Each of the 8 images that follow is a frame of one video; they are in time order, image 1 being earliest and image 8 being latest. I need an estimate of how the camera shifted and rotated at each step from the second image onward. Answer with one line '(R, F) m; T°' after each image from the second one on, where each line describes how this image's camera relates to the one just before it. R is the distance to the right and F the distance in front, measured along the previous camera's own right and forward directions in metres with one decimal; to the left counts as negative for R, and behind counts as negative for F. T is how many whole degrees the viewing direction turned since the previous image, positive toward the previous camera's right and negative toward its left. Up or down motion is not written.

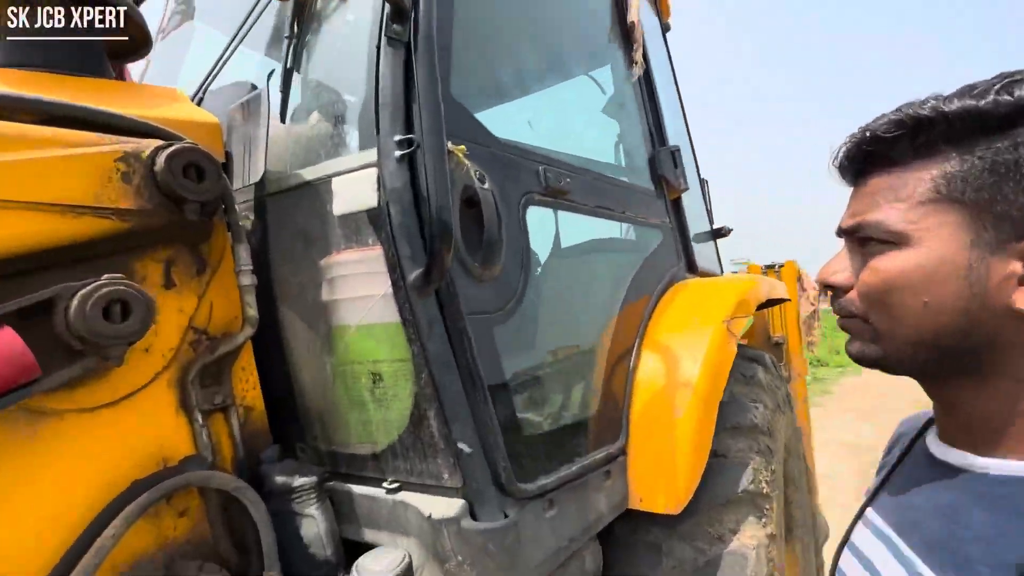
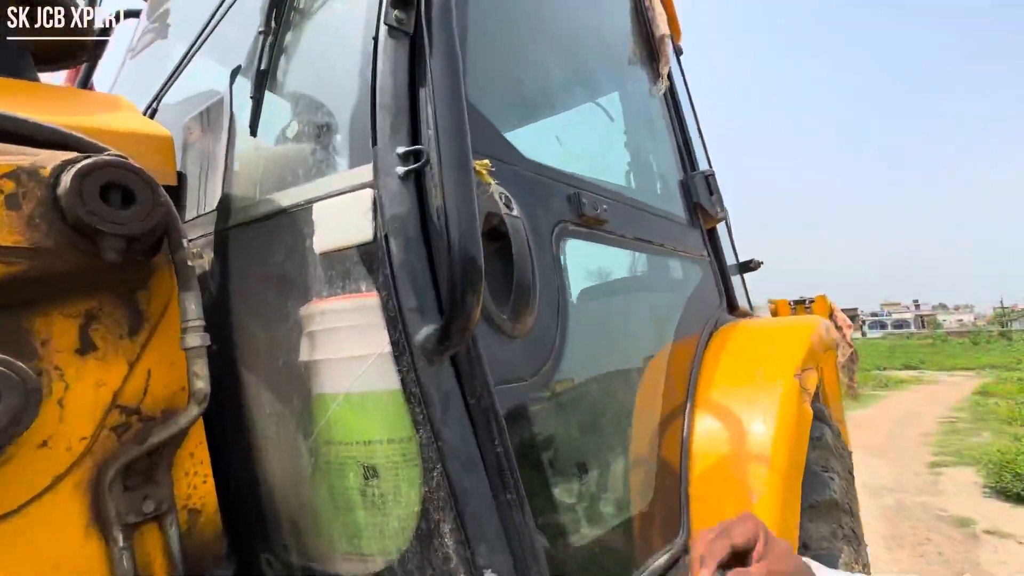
(-0.1, +0.4) m; +1°
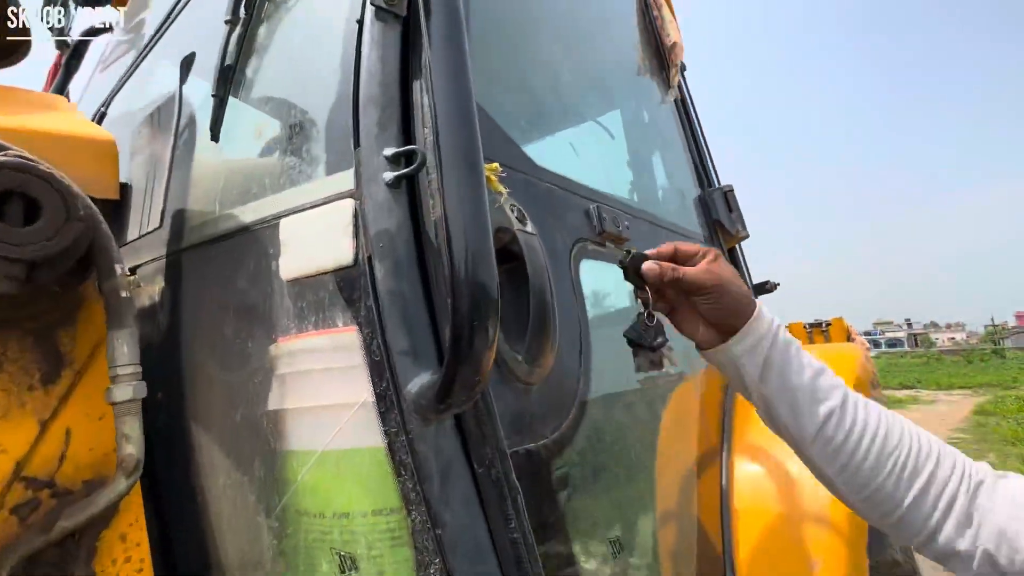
(0.0, +0.2) m; +1°
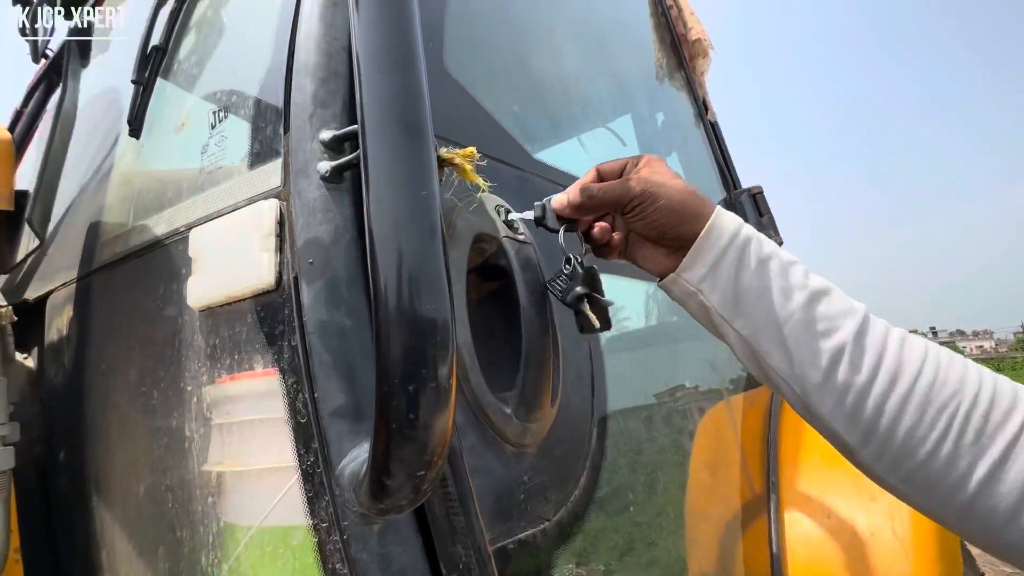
(0.0, +0.2) m; -1°
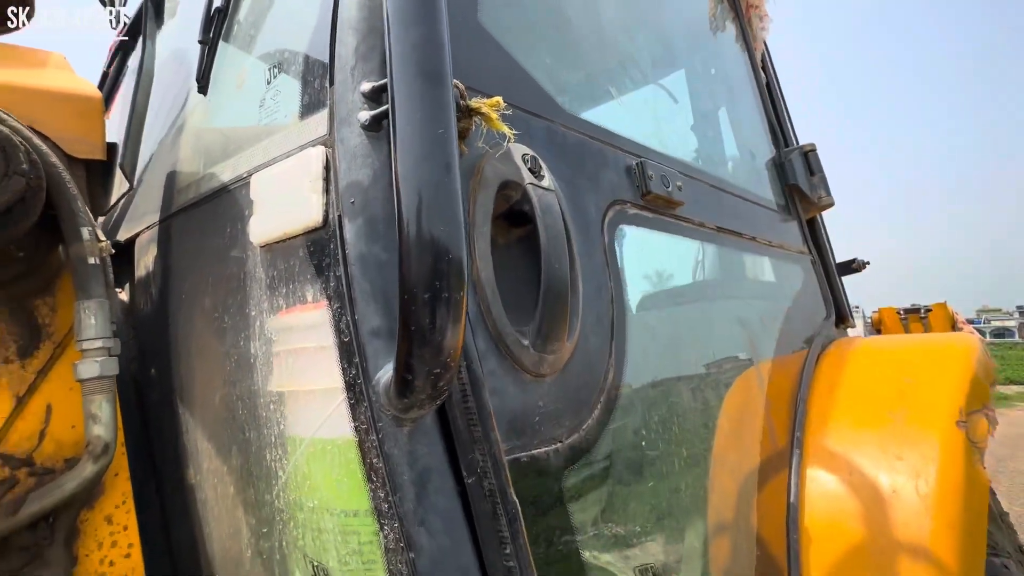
(0.0, -0.1) m; -5°
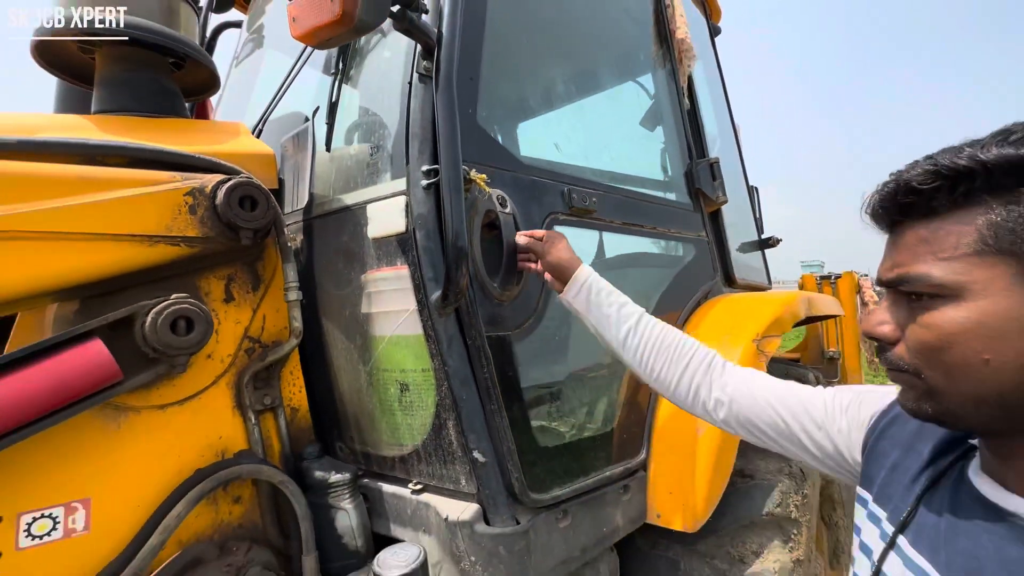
(+0.1, -0.9) m; -1°
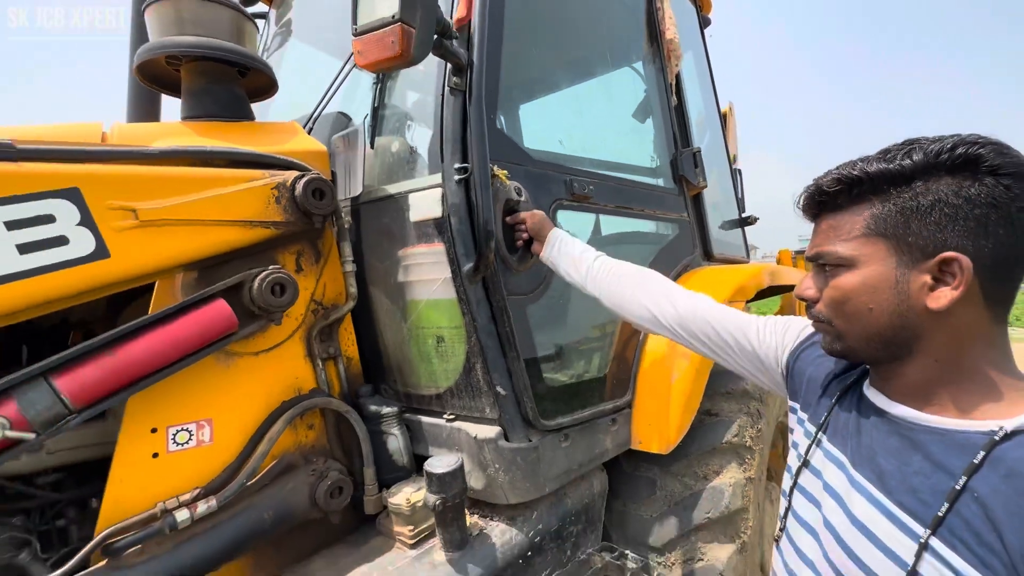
(0.0, -0.4) m; 0°
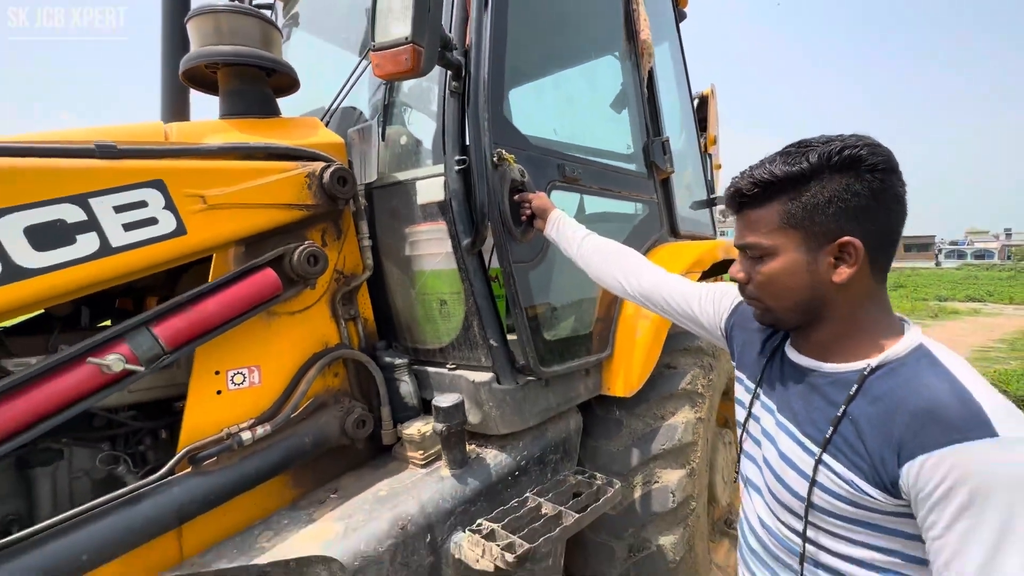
(0.0, -0.4) m; +1°
